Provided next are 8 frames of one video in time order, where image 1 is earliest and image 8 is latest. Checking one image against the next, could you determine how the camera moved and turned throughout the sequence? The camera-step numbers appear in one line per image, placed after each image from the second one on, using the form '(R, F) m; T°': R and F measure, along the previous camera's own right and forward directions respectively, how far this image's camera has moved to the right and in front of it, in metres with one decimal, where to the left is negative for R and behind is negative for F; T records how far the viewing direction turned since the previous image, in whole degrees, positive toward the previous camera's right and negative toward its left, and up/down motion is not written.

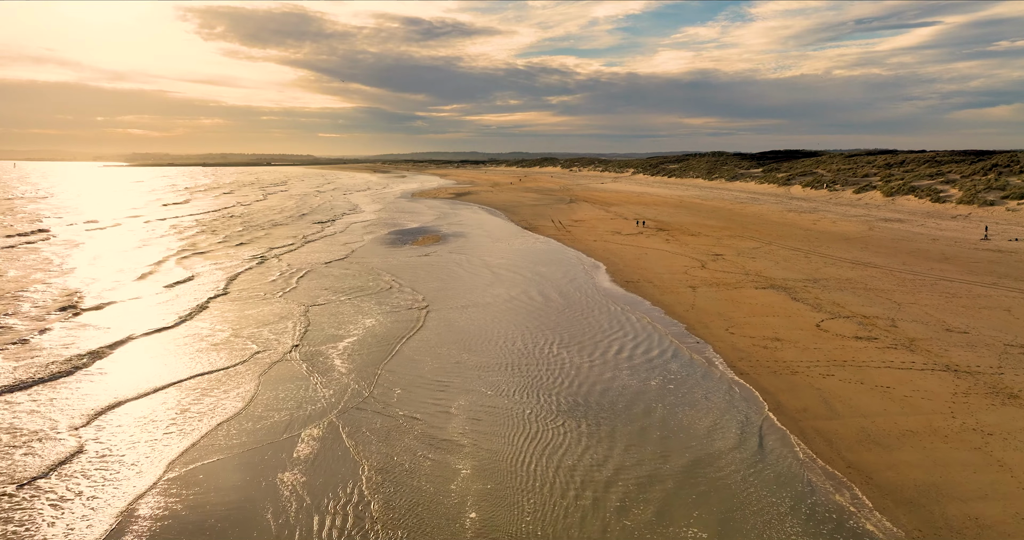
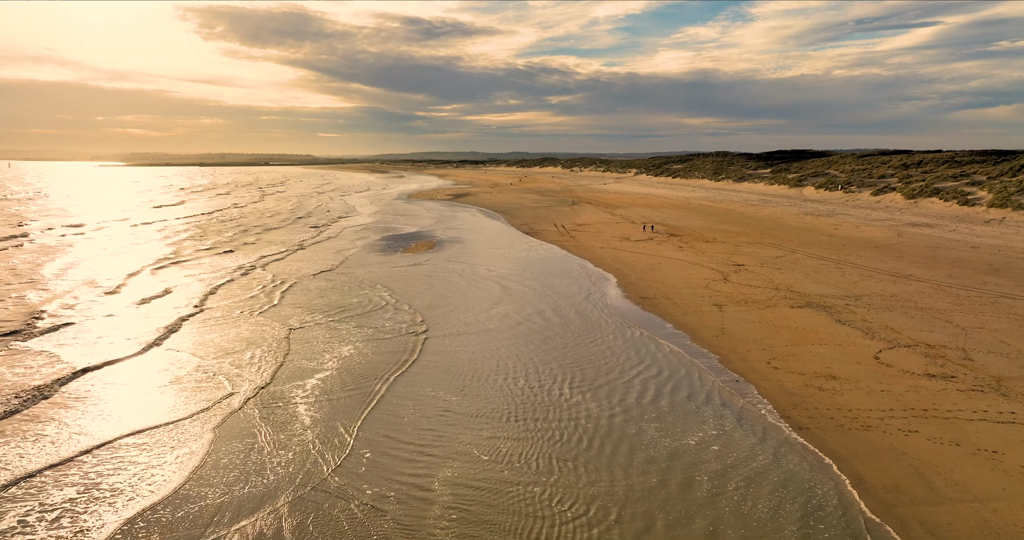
(0.0, +1.4) m; 0°
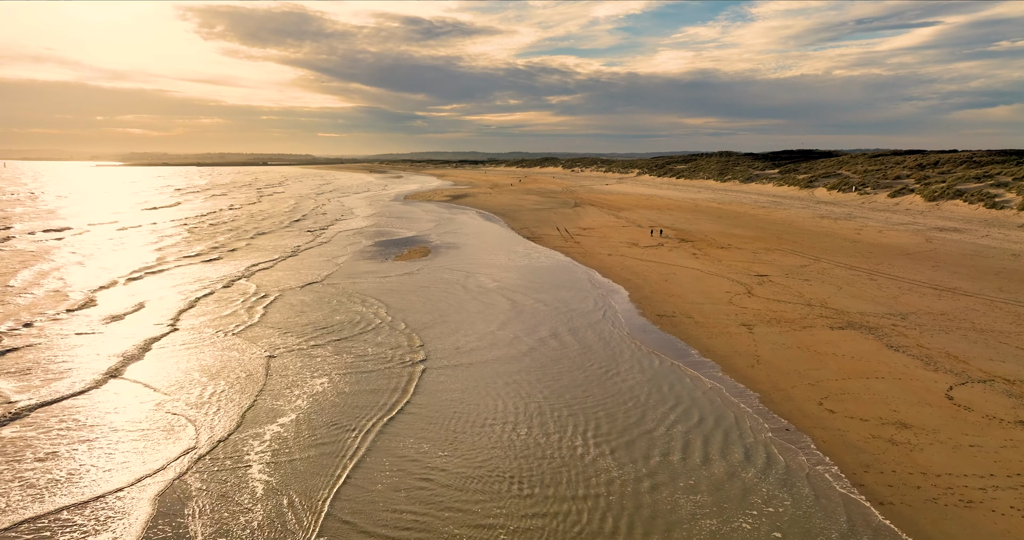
(0.0, +1.3) m; 0°
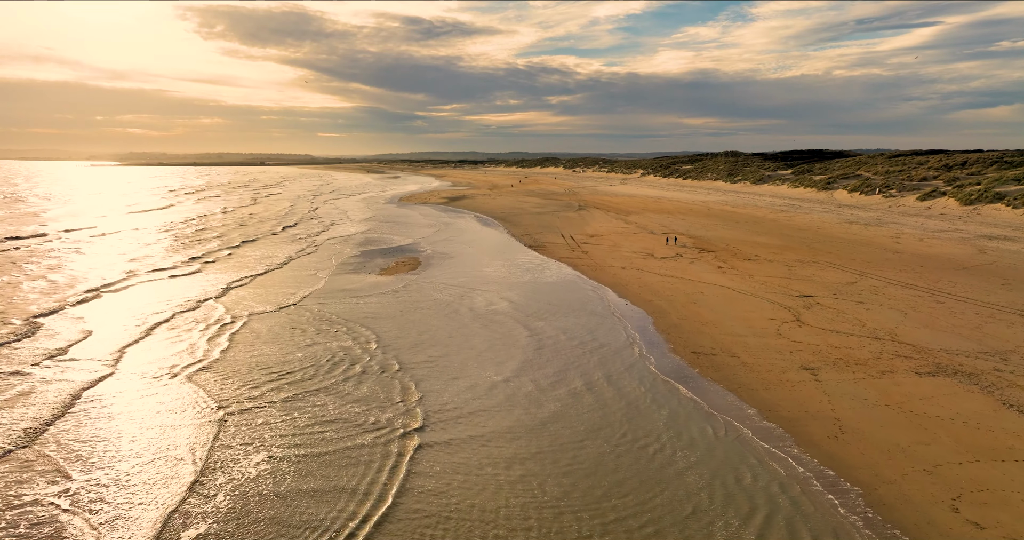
(0.0, +1.9) m; 0°
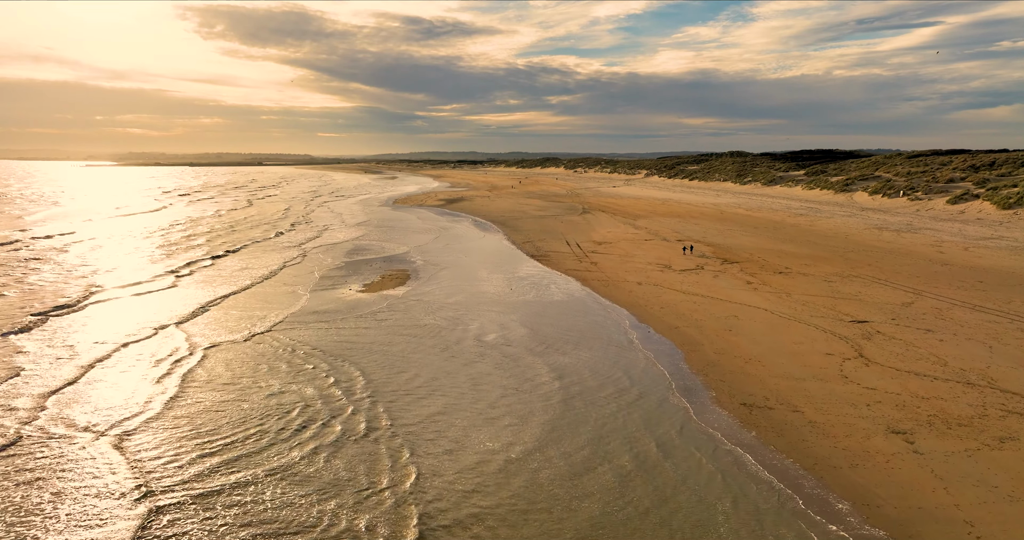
(0.0, +1.7) m; 0°
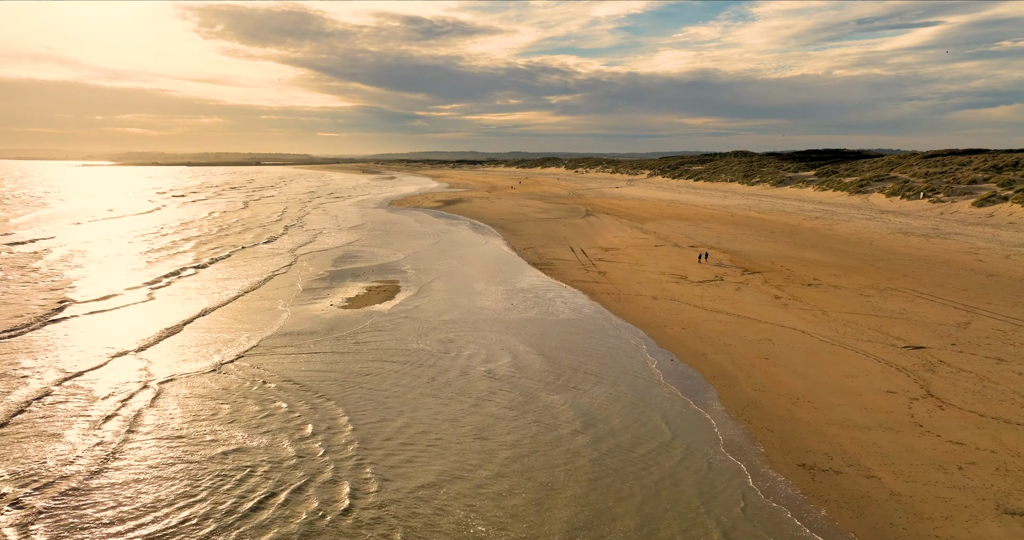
(0.0, +1.3) m; 0°
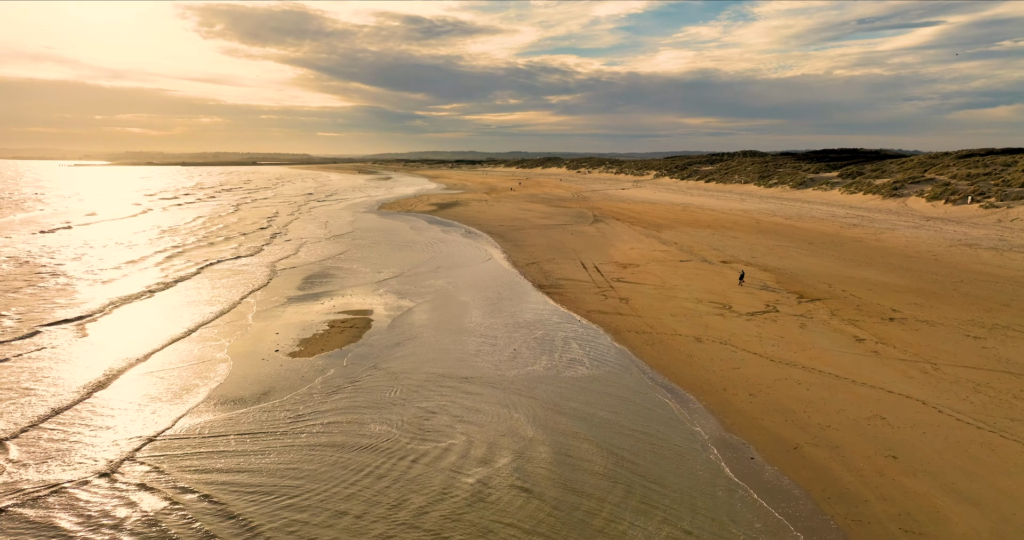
(0.0, +2.6) m; 0°
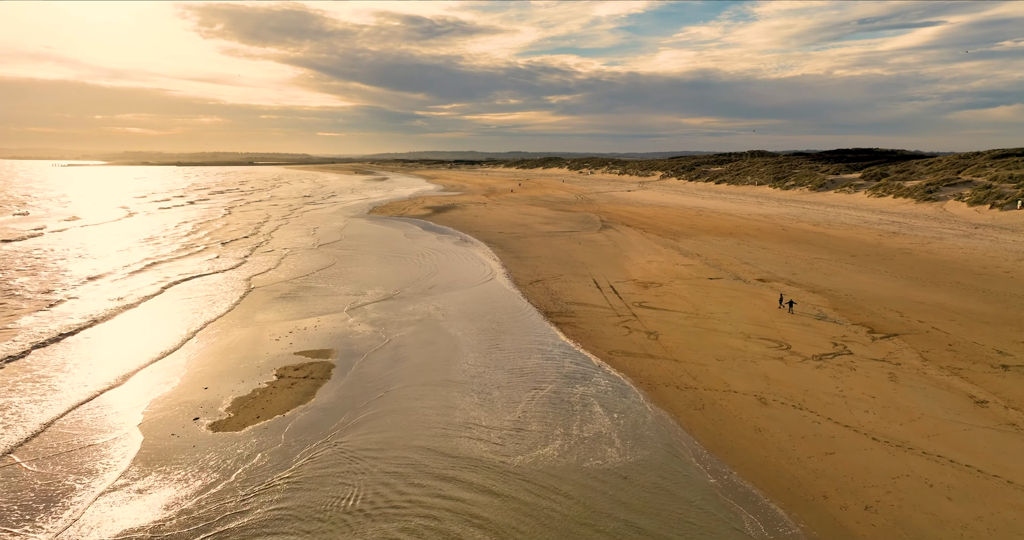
(0.0, +2.2) m; 0°
